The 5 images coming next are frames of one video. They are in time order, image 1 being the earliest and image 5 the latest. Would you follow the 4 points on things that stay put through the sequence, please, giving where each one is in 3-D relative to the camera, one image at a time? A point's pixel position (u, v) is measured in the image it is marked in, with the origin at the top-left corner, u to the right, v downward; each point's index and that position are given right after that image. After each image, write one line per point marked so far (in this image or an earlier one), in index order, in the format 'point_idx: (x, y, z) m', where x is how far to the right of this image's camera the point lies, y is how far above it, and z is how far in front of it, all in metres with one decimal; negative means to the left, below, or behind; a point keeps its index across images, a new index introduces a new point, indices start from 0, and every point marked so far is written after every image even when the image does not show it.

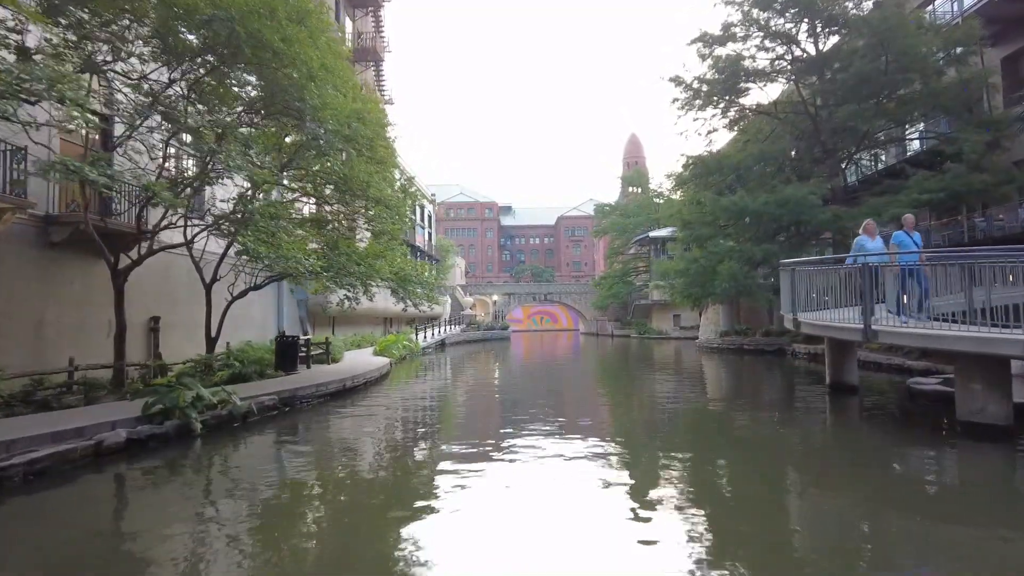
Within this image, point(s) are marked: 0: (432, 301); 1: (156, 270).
0: (-2.0, -0.3, +16.5) m
1: (-8.1, +0.4, +15.3) m
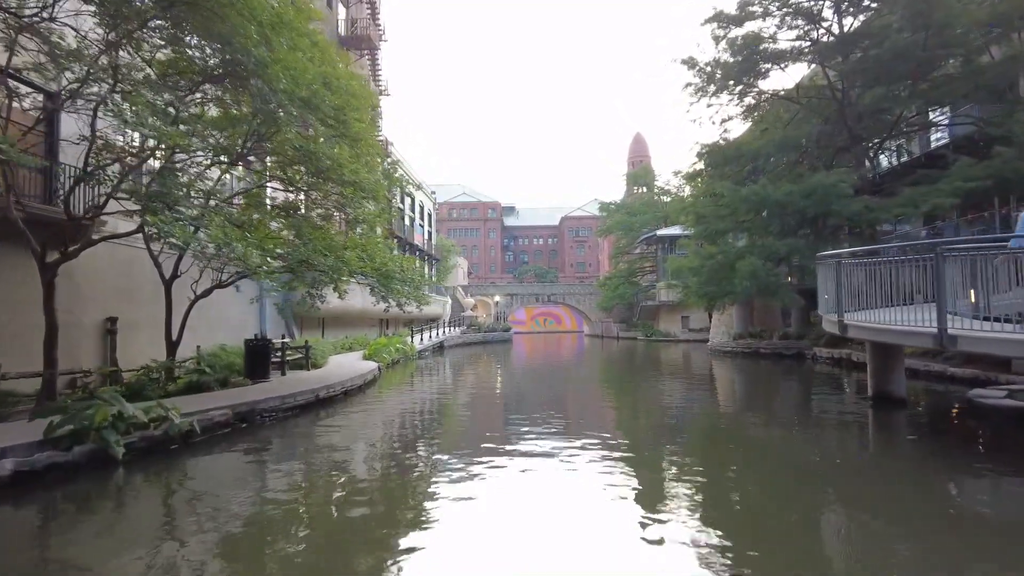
0: (-2.0, -0.3, +14.9) m
1: (-8.2, +0.5, +13.8) m
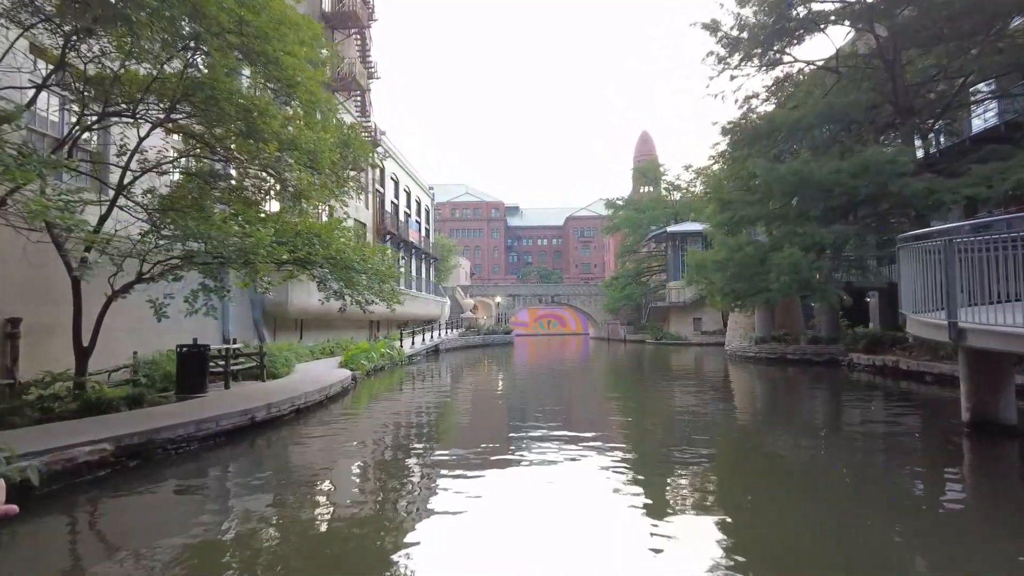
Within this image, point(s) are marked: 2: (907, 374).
0: (-2.2, -0.2, +12.4) m
1: (-8.3, +0.5, +11.4) m
2: (+10.3, -2.2, +17.4) m
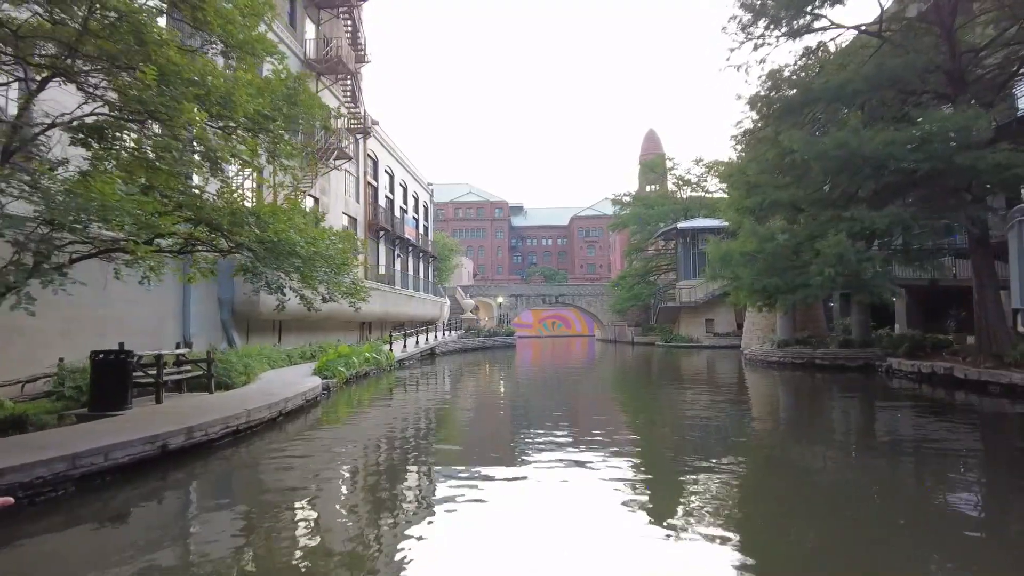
0: (-2.3, -0.1, +10.3) m
1: (-8.5, +0.6, +9.3) m
2: (+10.2, -2.2, +15.3) m
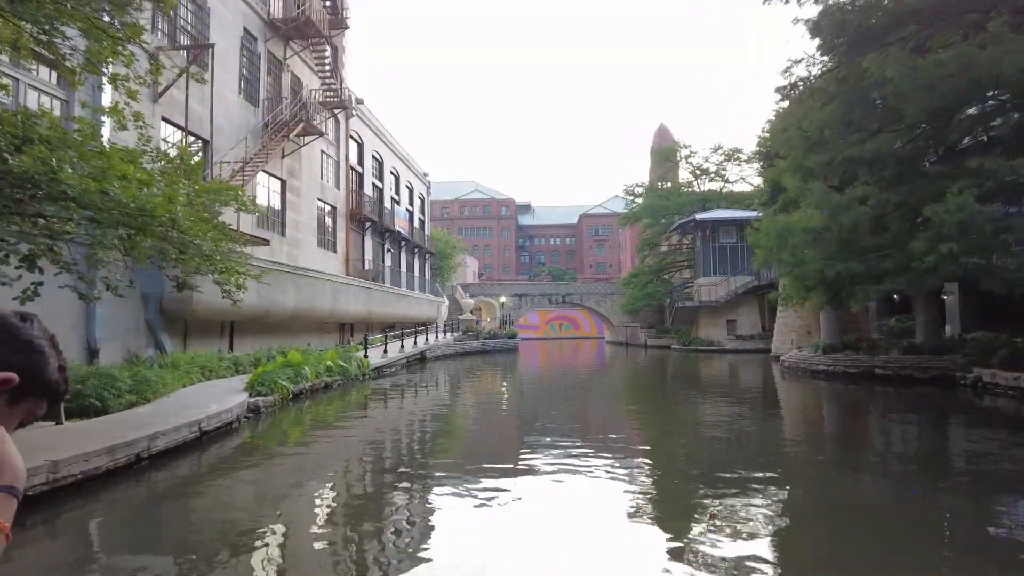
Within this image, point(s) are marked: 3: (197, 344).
0: (-2.6, +0.1, +6.9) m
1: (-8.8, +0.8, +6.0) m
2: (+10.0, -2.0, +11.6) m
3: (-7.9, -1.4, +16.7) m
